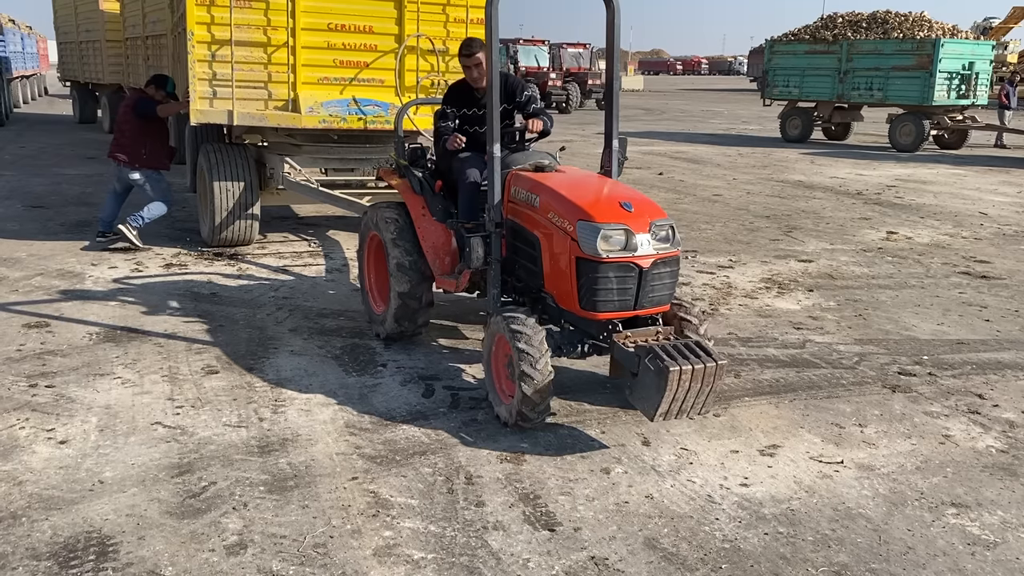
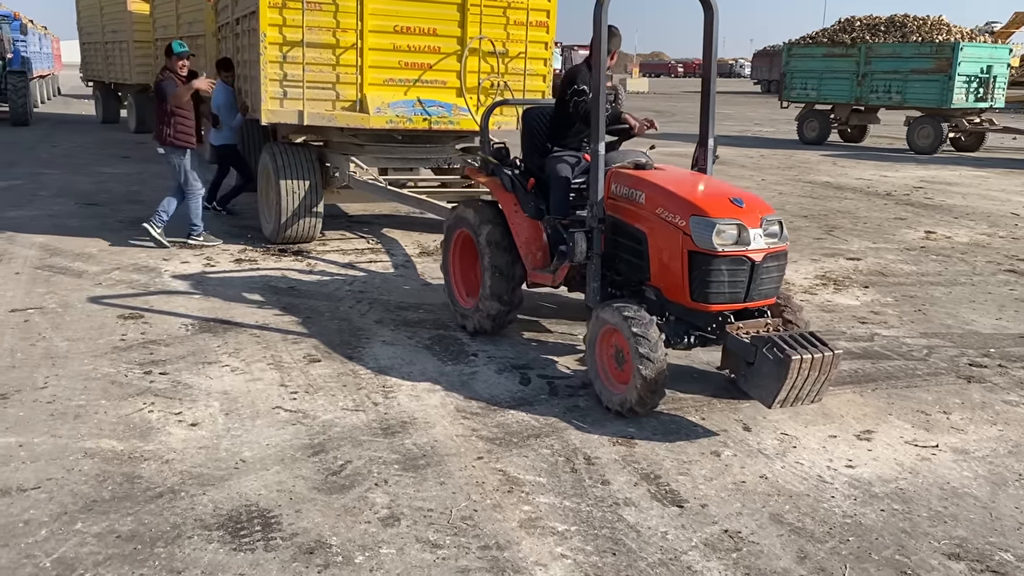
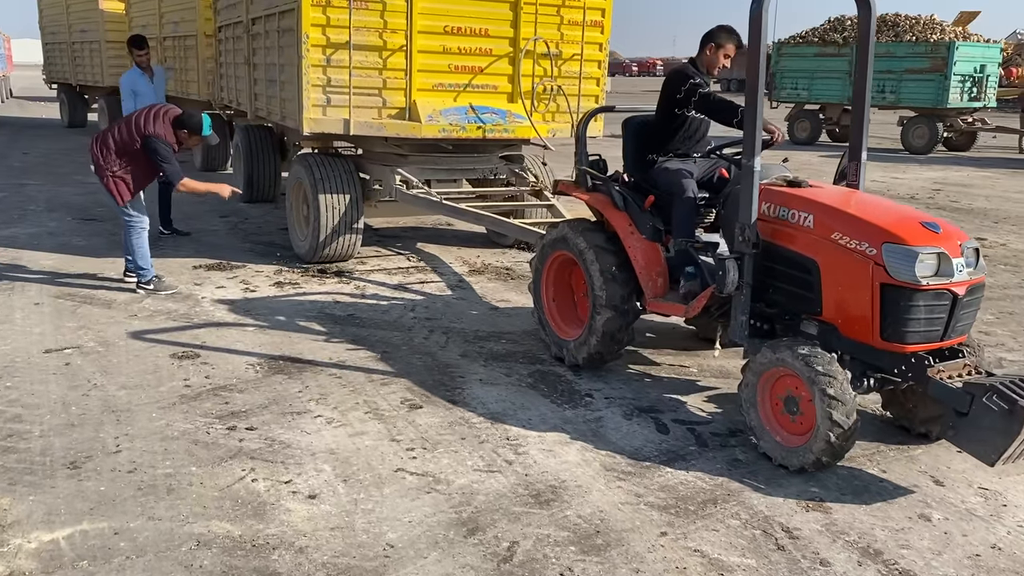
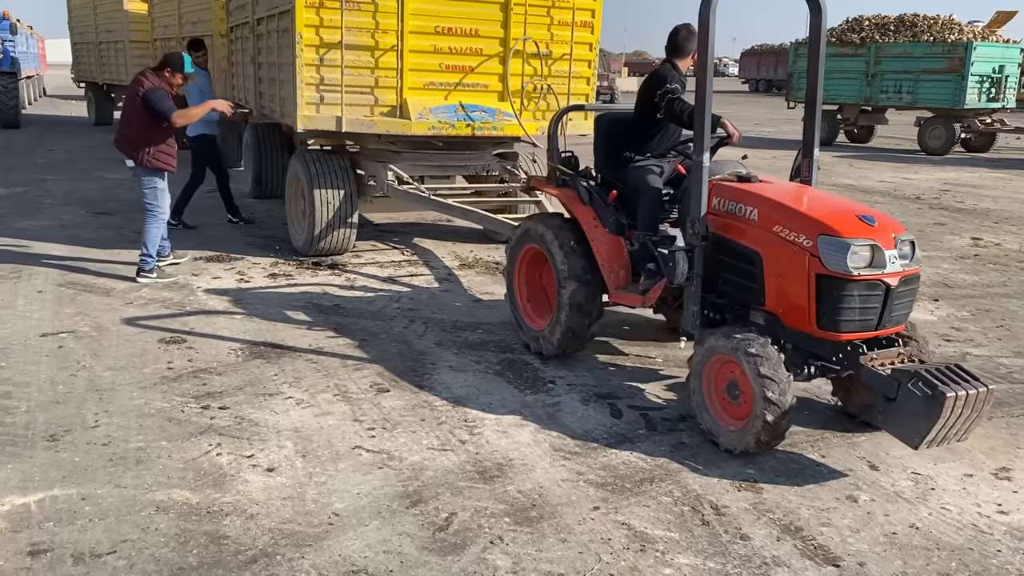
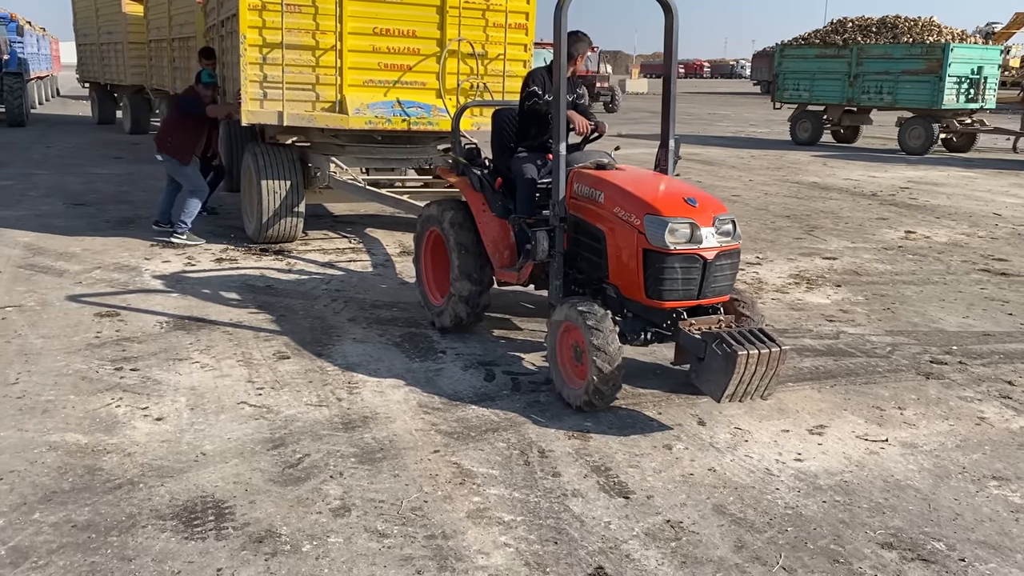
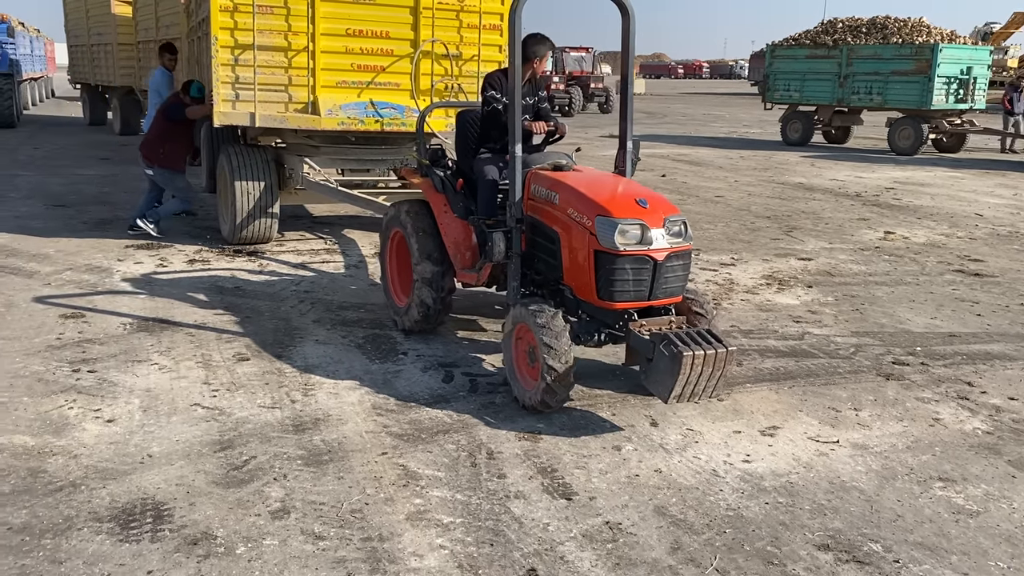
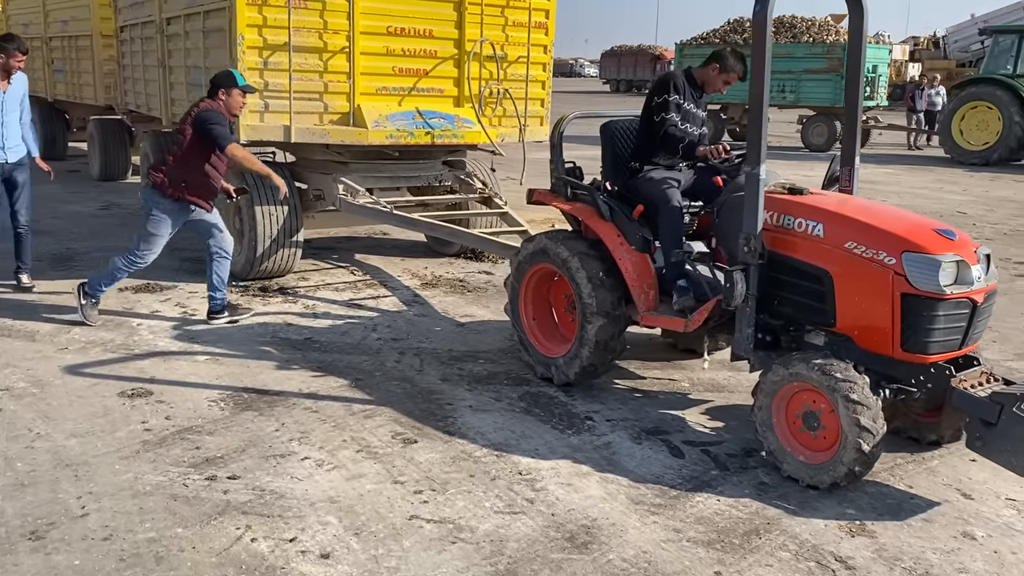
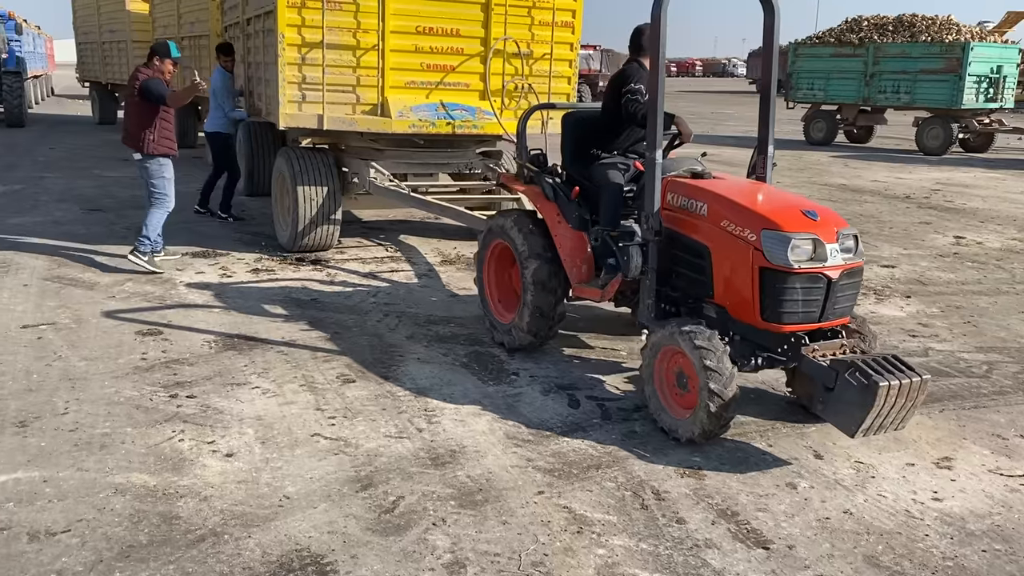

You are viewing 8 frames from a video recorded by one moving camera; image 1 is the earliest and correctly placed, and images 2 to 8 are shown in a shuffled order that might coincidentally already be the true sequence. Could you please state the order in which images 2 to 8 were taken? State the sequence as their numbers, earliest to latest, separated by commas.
6, 5, 2, 8, 4, 3, 7
